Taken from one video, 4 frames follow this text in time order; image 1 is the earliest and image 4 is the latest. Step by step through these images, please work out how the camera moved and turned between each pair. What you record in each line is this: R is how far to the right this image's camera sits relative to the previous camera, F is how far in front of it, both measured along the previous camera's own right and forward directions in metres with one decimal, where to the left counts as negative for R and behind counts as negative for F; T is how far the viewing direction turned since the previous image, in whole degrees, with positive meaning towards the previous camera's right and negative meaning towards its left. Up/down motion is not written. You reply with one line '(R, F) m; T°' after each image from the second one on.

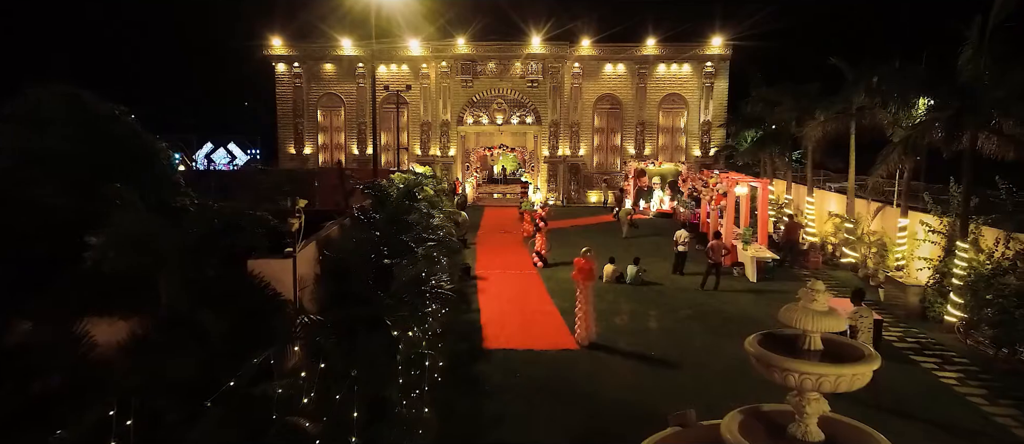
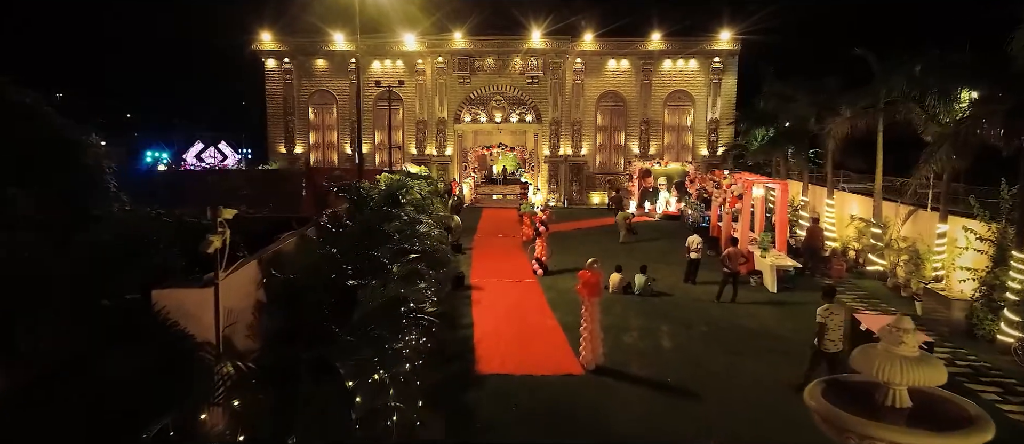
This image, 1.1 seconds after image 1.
(+0.1, +1.2) m; 0°
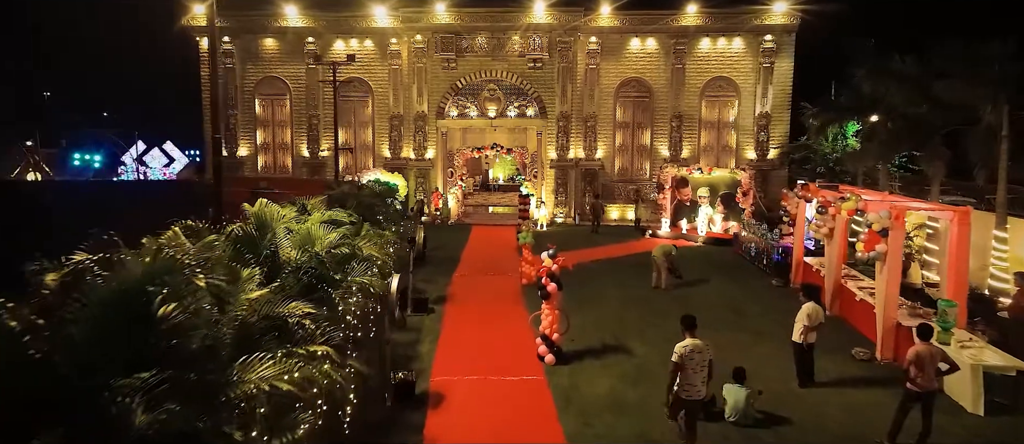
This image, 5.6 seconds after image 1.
(+0.2, +5.9) m; 0°
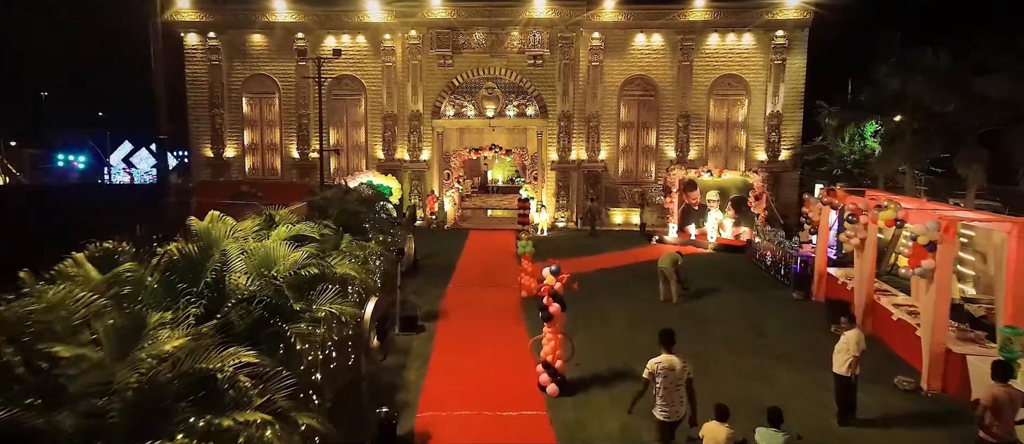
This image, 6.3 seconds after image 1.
(0.0, +1.0) m; 0°
